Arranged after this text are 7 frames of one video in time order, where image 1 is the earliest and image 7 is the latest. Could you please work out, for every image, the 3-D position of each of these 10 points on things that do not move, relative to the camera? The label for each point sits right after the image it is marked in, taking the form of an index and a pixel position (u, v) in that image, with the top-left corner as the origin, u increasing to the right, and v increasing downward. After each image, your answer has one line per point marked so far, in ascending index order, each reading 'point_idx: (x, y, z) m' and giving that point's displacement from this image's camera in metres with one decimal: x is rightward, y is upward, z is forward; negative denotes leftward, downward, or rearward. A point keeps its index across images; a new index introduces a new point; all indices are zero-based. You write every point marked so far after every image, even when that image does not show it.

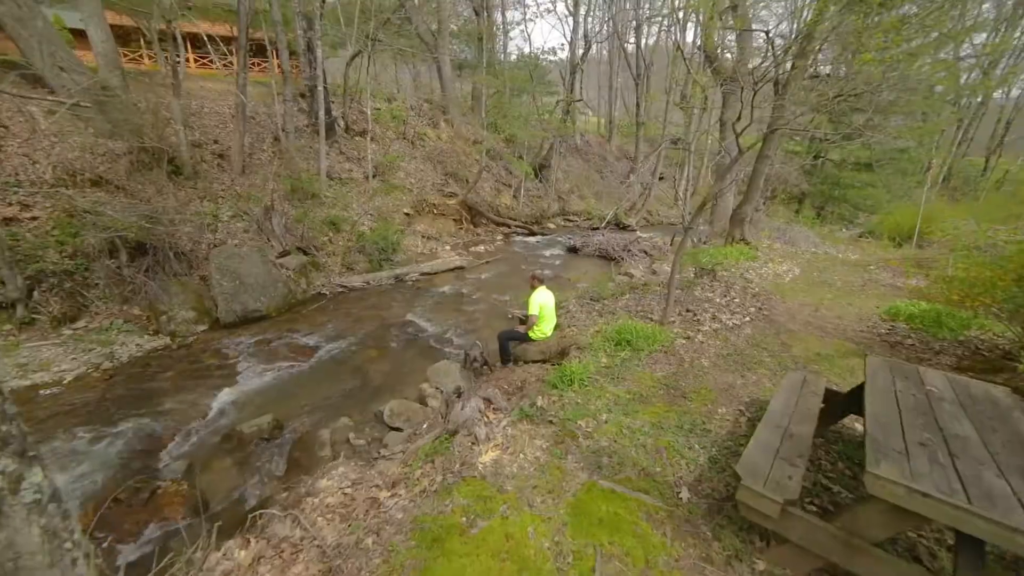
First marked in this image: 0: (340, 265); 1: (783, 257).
0: (-5.3, +0.7, +13.1) m
1: (+8.9, +1.0, +14.0) m
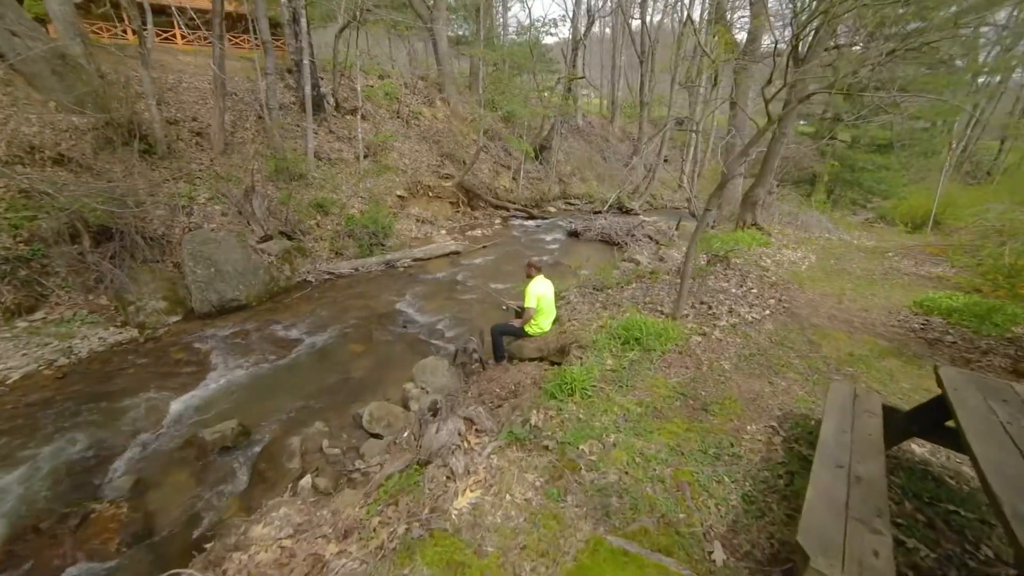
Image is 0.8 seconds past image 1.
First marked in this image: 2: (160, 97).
0: (-5.4, +1.1, +12.3) m
1: (+8.9, +1.4, +13.2) m
2: (-10.7, +5.8, +12.8) m
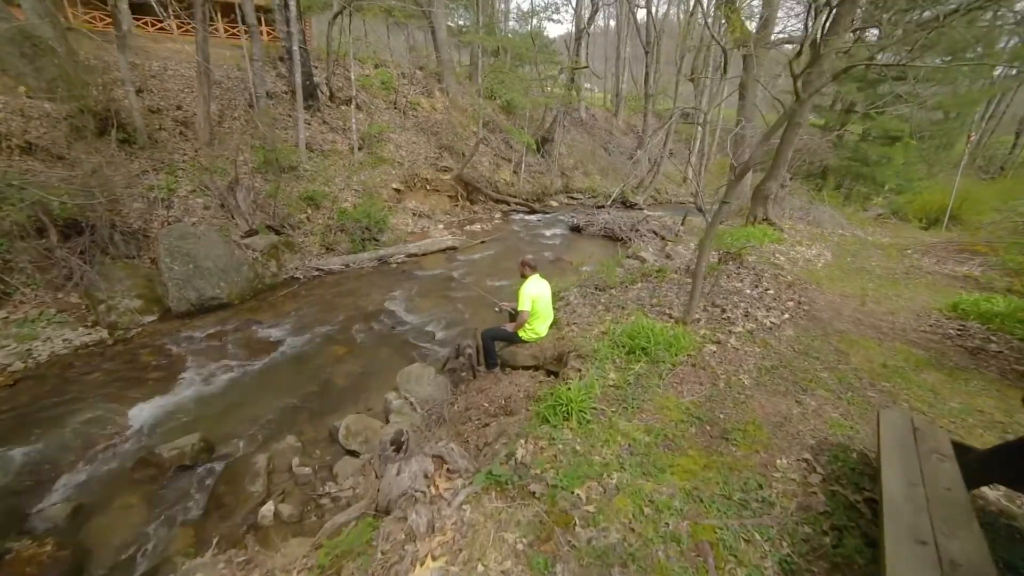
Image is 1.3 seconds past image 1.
0: (-5.4, +1.2, +11.7) m
1: (+8.8, +1.5, +12.5) m
2: (-10.7, +5.9, +12.2) m
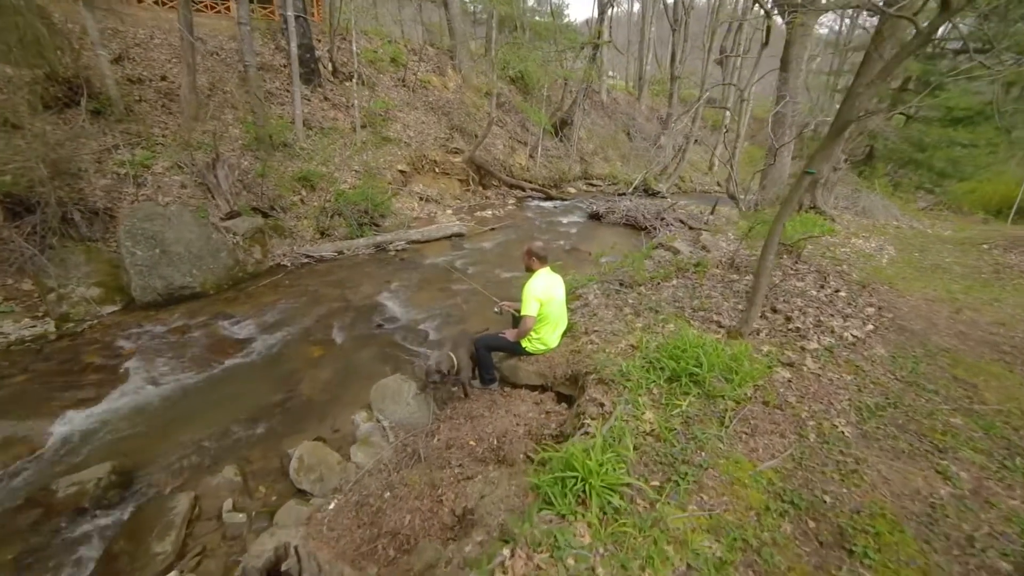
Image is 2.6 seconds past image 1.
0: (-5.1, +1.4, +10.7) m
1: (+9.1, +1.5, +10.9) m
2: (-10.4, +6.3, +11.2) m
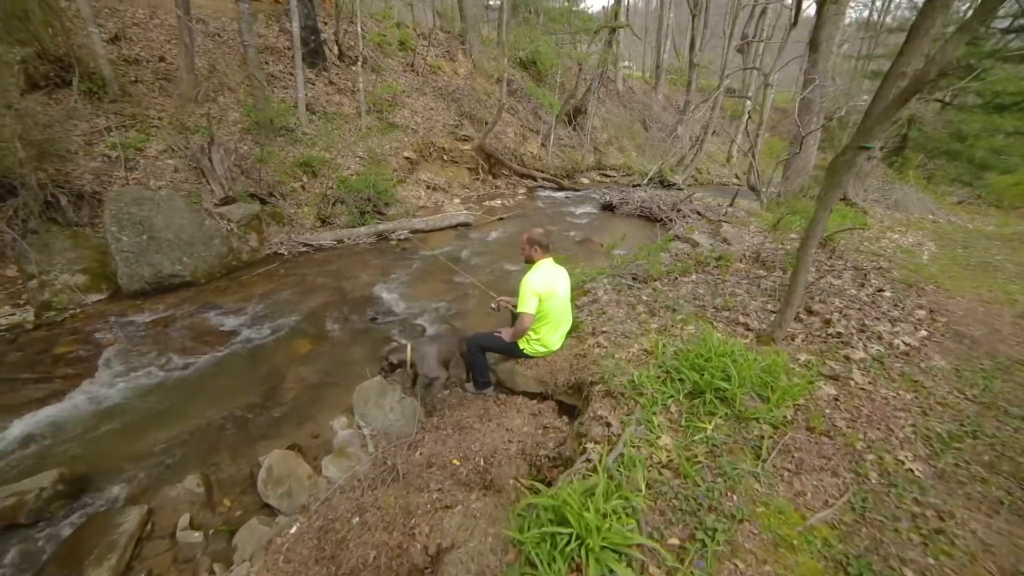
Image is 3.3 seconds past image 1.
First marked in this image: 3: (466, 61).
0: (-4.9, +1.7, +10.2) m
1: (+9.3, +1.5, +10.0) m
2: (-10.1, +6.6, +10.9) m
3: (-2.1, +10.5, +19.5) m
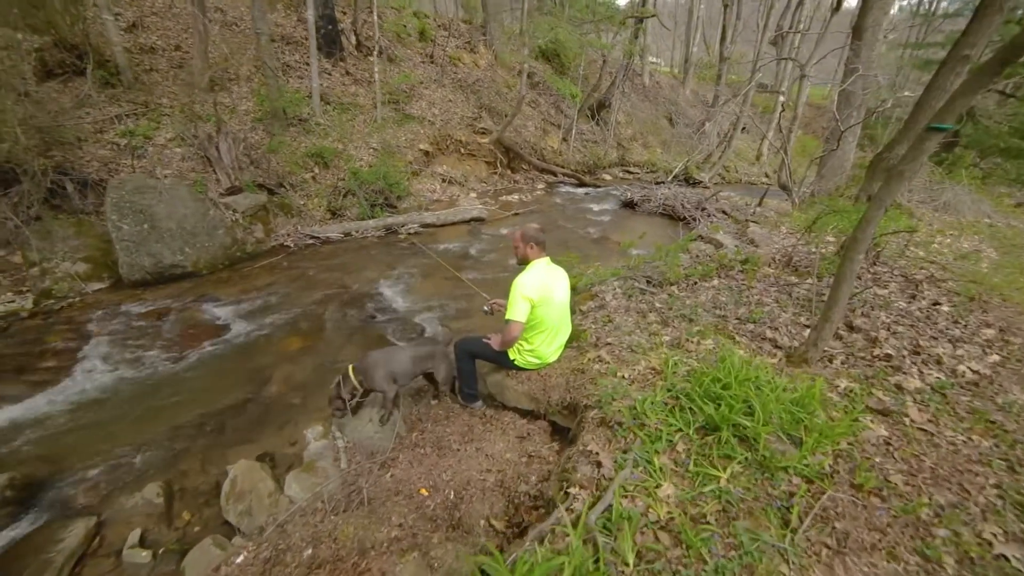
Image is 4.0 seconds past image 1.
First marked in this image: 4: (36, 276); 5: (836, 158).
0: (-4.7, +1.8, +10.0) m
1: (+9.6, +1.3, +9.1) m
2: (-9.6, +6.9, +10.8) m
3: (-1.1, +10.7, +19.0) m
4: (-7.4, +0.2, +6.5) m
5: (+6.8, +2.7, +8.8) m
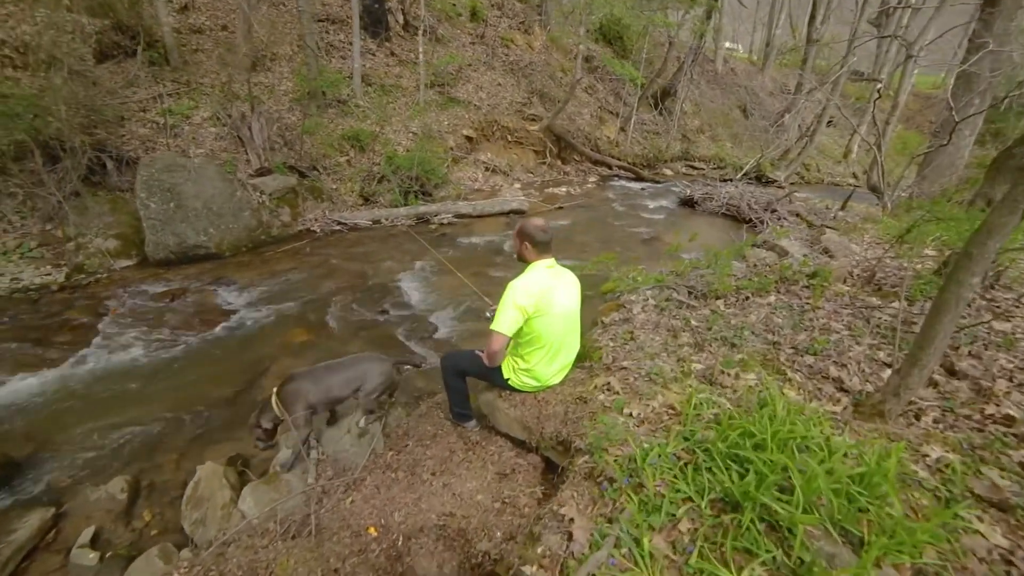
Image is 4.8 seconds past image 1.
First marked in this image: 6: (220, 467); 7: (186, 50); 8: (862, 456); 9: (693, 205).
0: (-3.7, +2.2, +9.9) m
1: (+10.2, +0.8, +7.3) m
2: (-8.2, +7.6, +11.3) m
3: (+1.4, +10.8, +18.3) m
4: (-7.0, +0.7, +6.9) m
5: (+7.5, +2.3, +7.3) m
6: (-2.2, -1.4, +3.2) m
7: (-7.6, +5.7, +10.2) m
8: (+1.6, -0.8, +1.9) m
9: (+4.9, +2.3, +11.5) m
